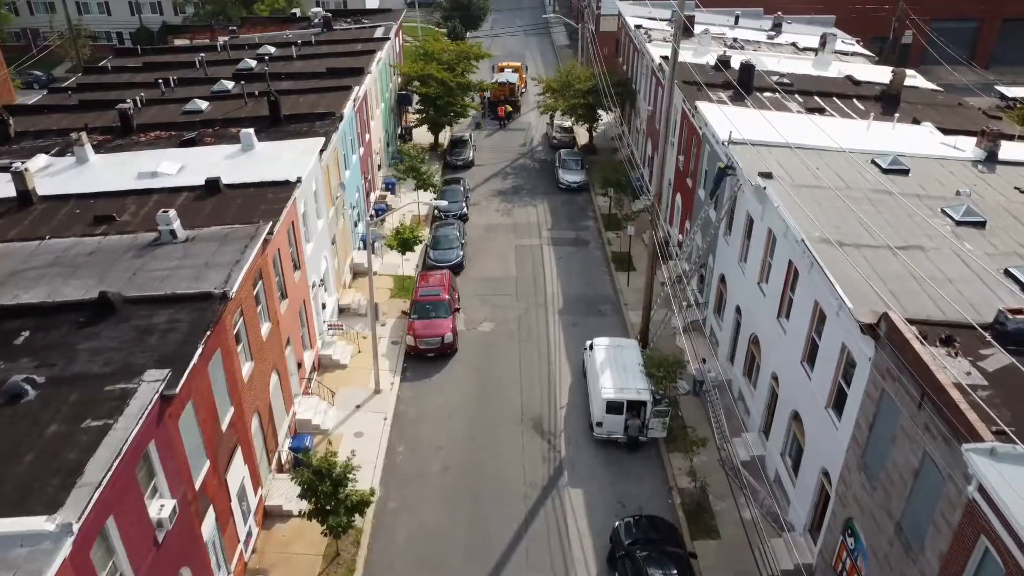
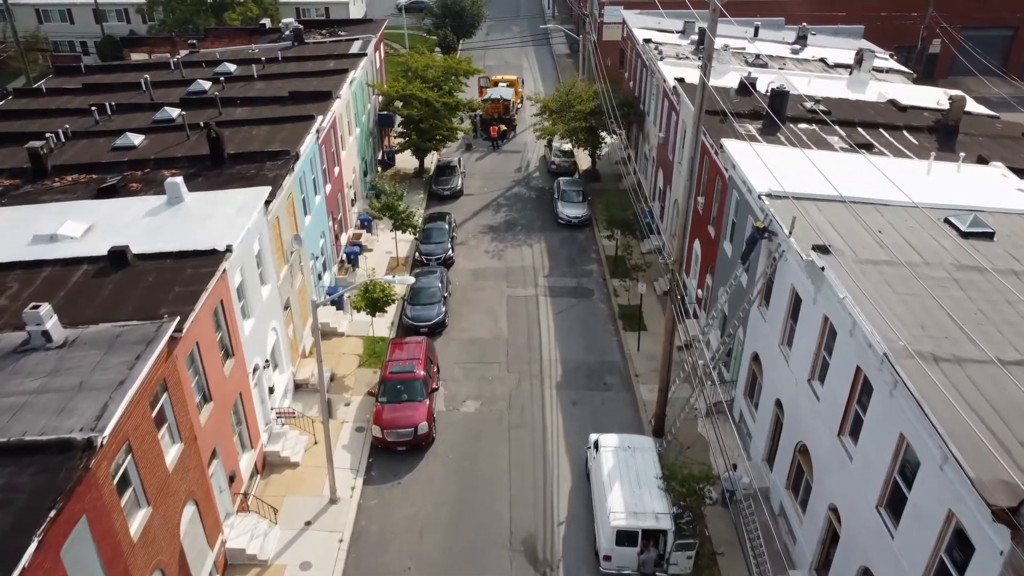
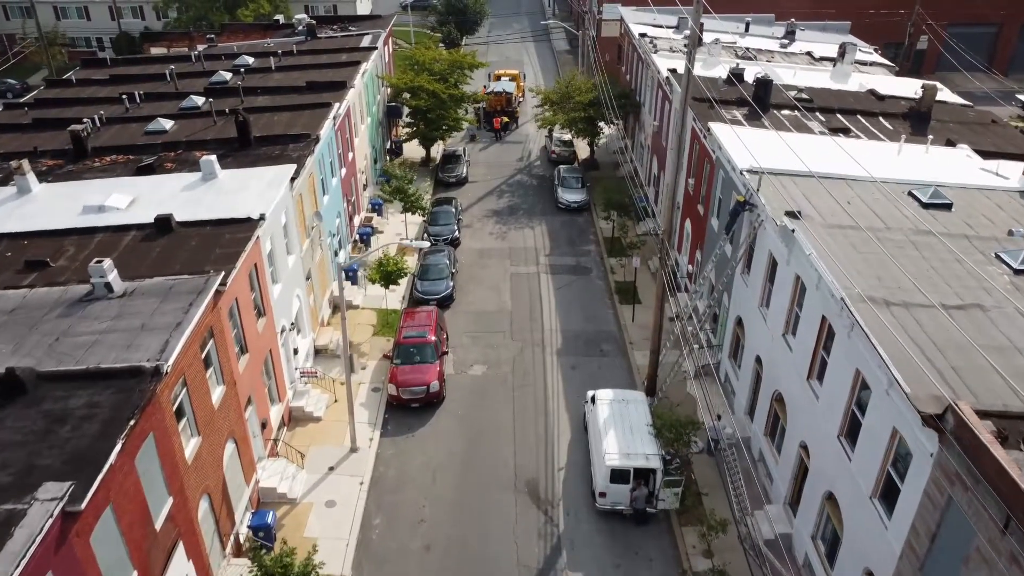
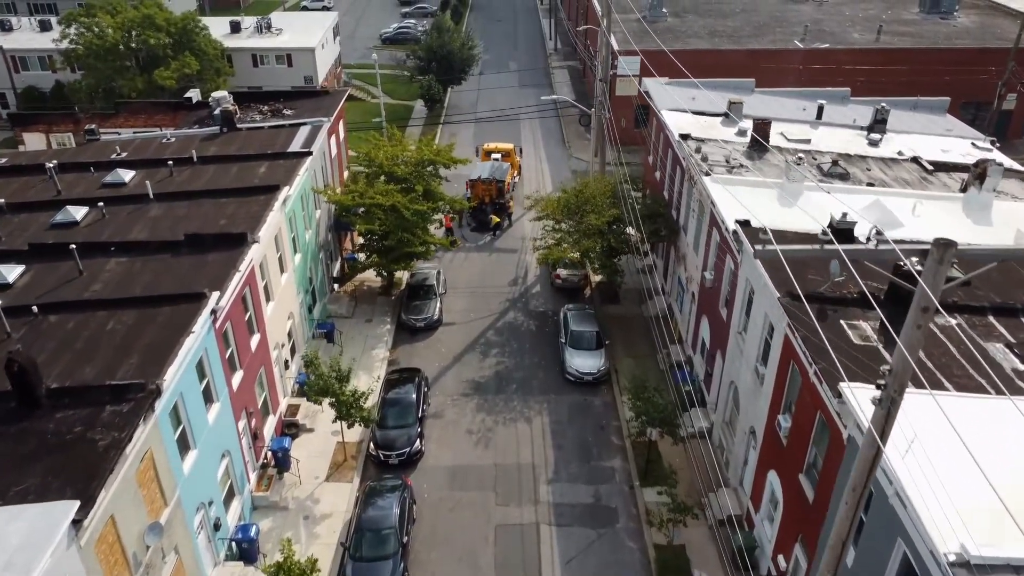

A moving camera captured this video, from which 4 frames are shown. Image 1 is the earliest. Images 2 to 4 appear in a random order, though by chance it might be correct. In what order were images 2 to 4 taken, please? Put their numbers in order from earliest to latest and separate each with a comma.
3, 2, 4
